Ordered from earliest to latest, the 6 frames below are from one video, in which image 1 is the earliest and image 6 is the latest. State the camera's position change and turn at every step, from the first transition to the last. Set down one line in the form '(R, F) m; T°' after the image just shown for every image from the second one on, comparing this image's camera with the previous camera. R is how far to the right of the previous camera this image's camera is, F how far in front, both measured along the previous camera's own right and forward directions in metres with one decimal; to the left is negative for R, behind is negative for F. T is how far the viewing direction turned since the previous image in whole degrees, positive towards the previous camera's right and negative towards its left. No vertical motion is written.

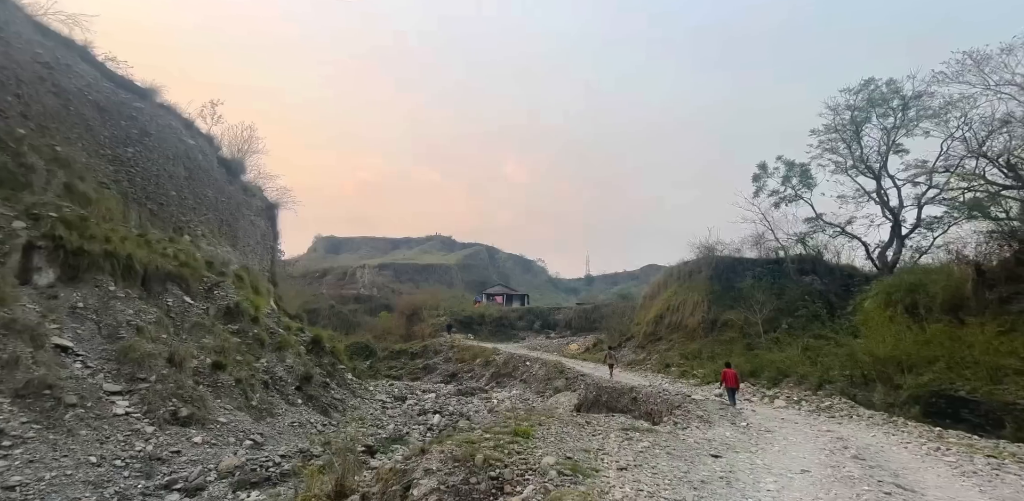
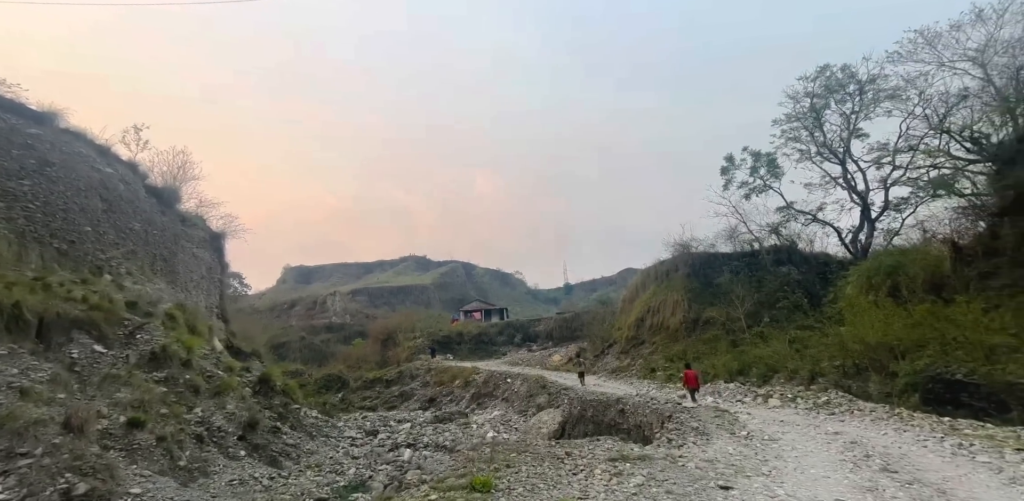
(+0.4, +1.5) m; +3°
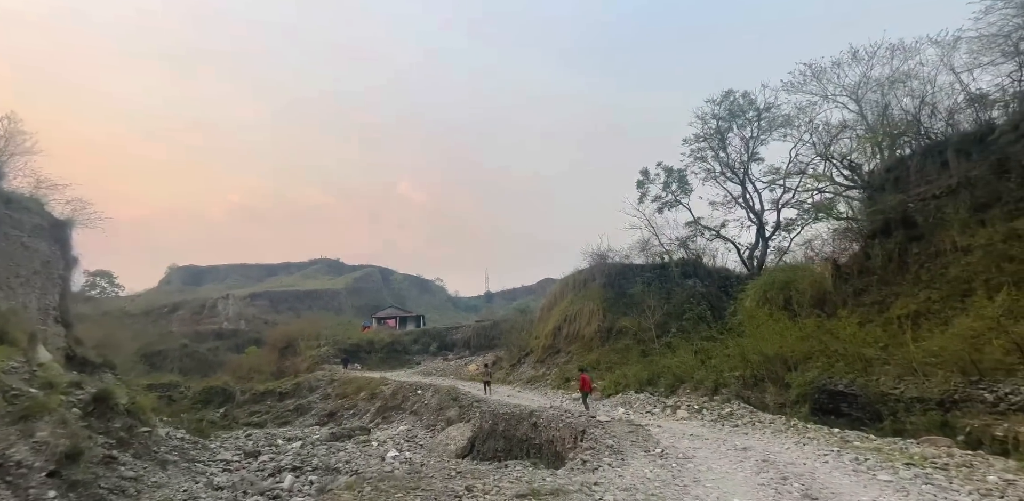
(+0.4, +1.7) m; +8°
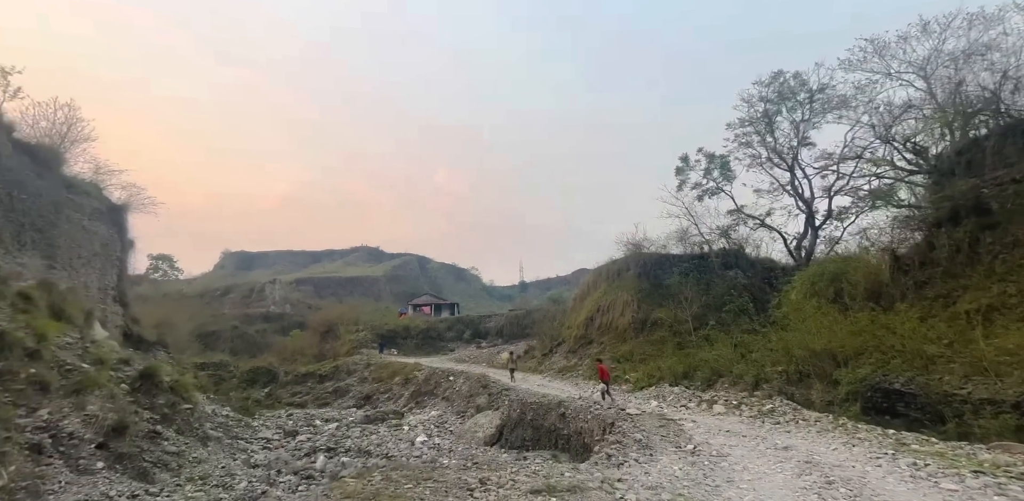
(+0.2, 0.0) m; -4°
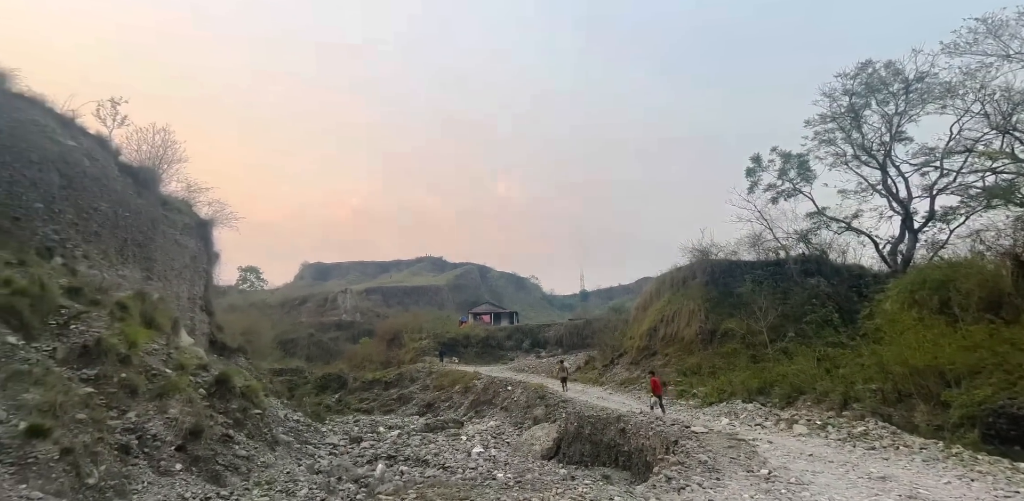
(+0.1, +0.1) m; -6°
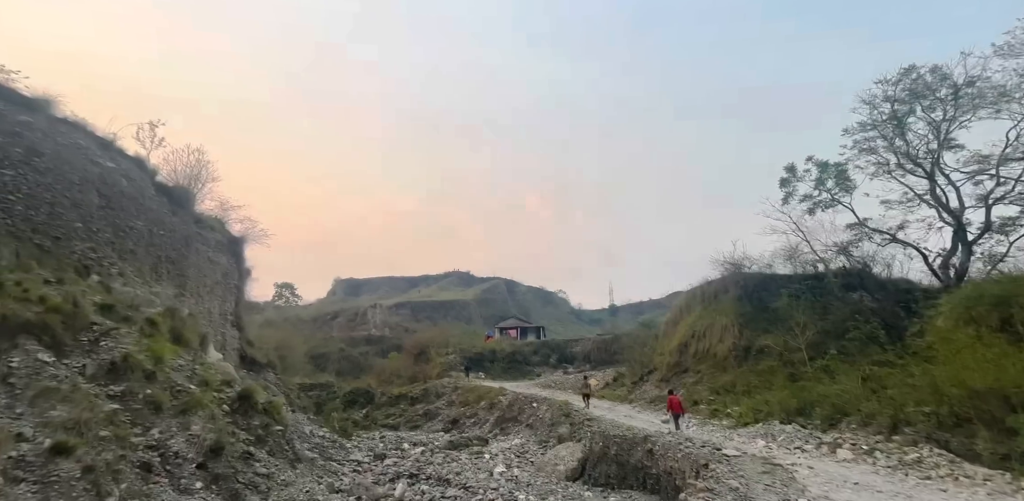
(+0.1, +0.3) m; -3°
